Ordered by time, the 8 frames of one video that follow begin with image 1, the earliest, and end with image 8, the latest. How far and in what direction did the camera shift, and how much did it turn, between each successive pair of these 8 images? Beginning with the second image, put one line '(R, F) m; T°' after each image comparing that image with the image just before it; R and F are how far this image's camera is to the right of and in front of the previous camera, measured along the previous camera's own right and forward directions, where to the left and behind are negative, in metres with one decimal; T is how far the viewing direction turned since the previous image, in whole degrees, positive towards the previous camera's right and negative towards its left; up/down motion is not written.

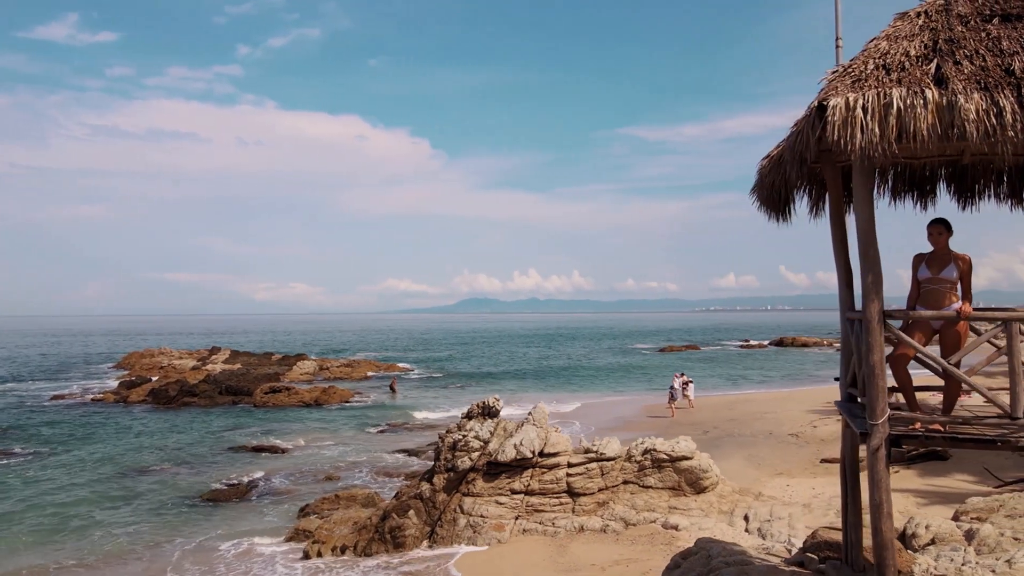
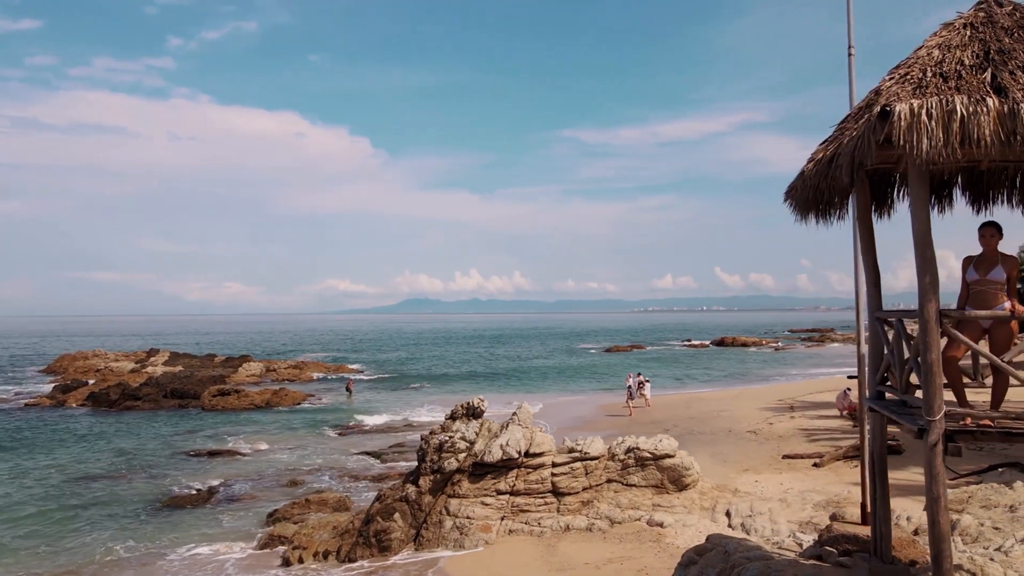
(-0.6, 0.0) m; +4°
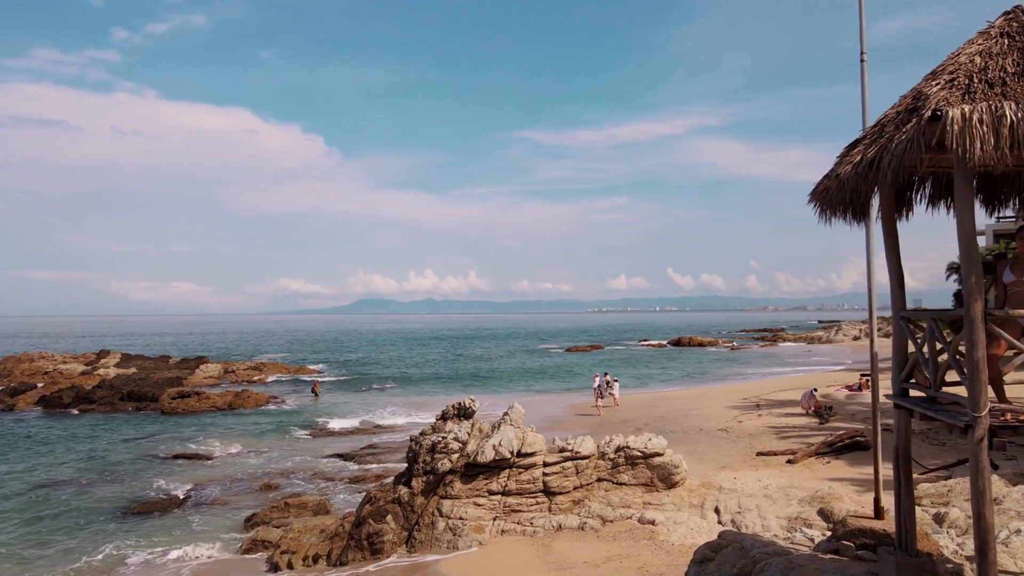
(-0.5, 0.0) m; +3°
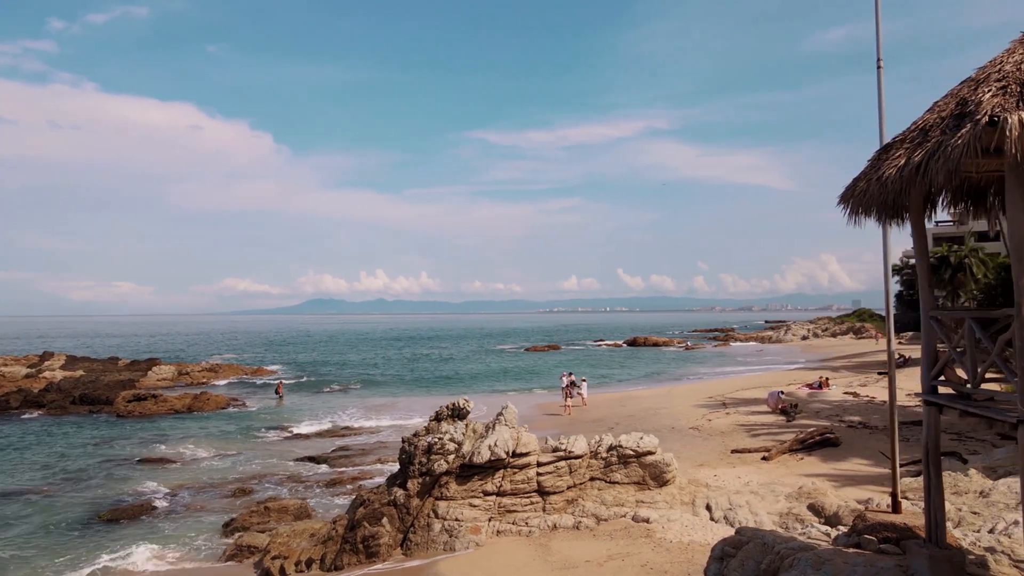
(-0.6, 0.0) m; +4°
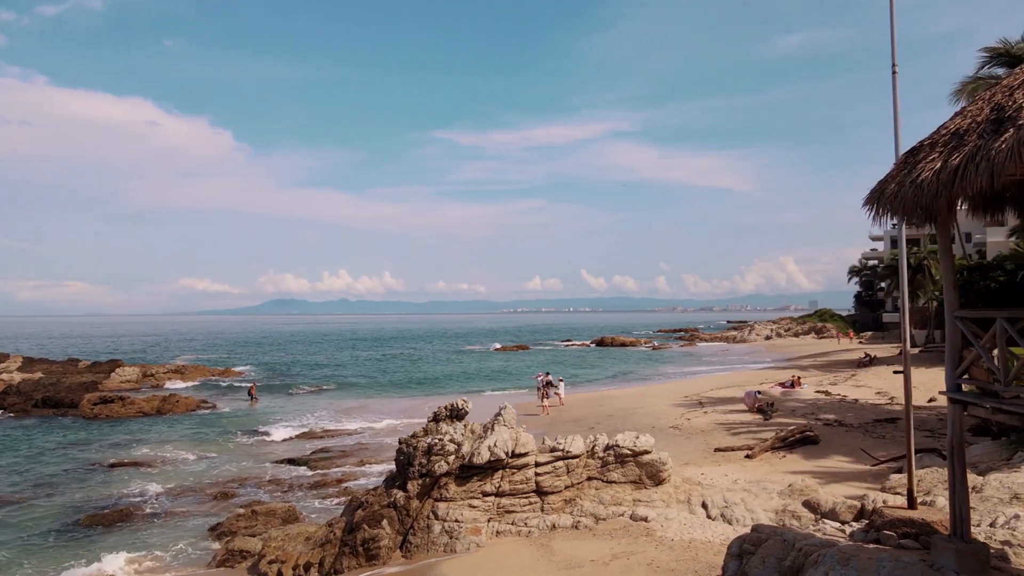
(-0.5, 0.0) m; +3°
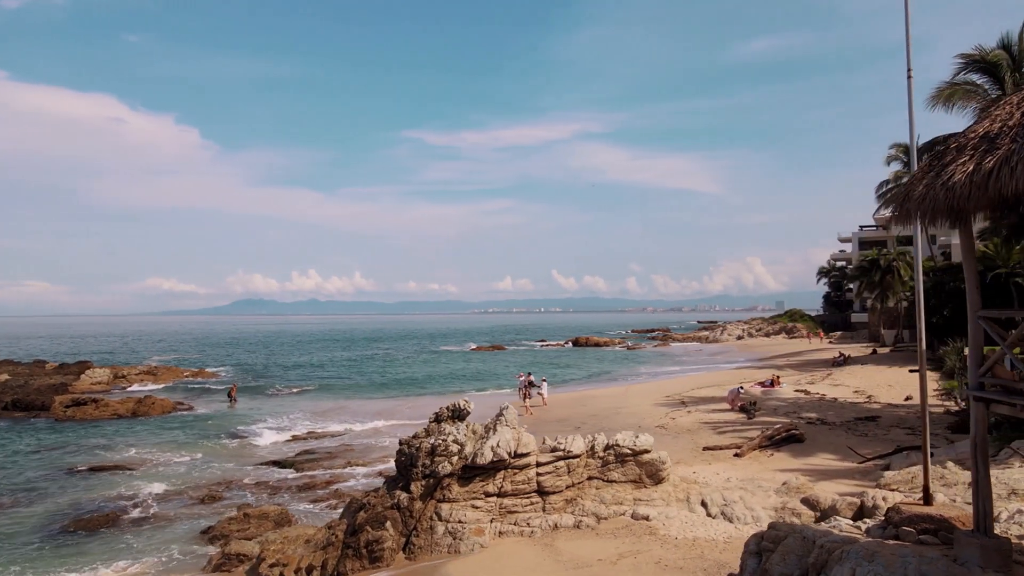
(-0.4, 0.0) m; +2°
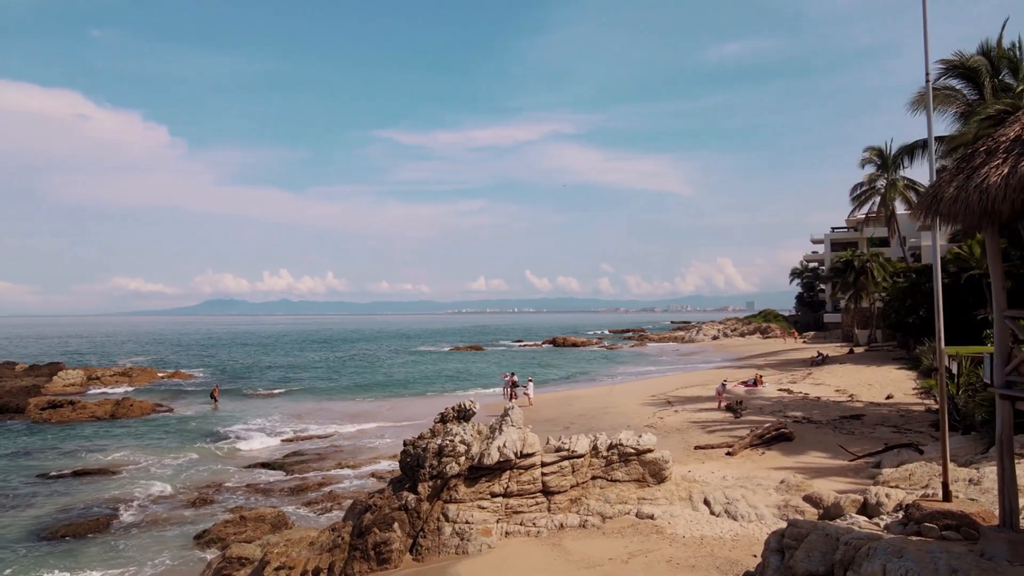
(-0.4, 0.0) m; +2°
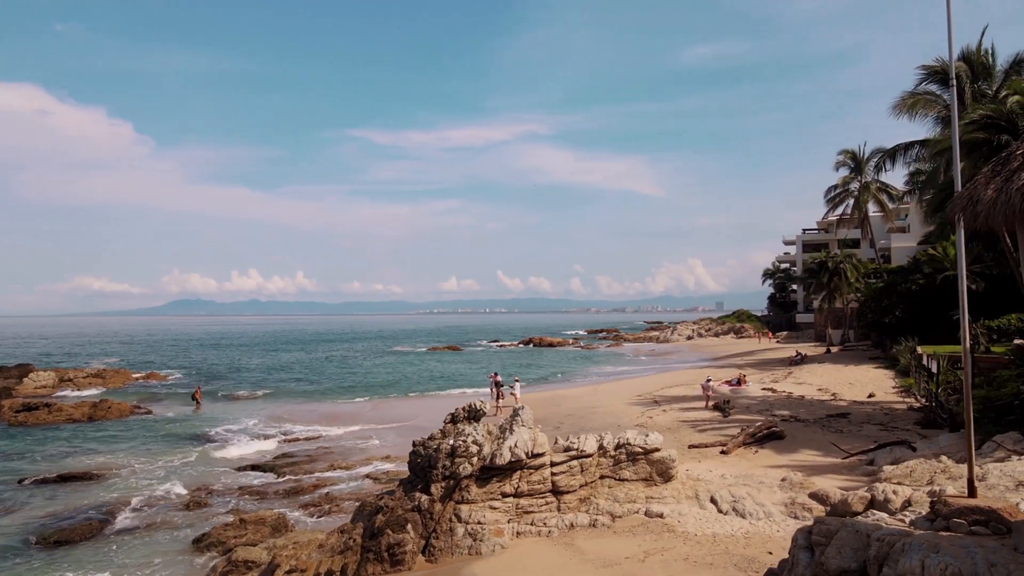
(-0.5, 0.0) m; +2°
